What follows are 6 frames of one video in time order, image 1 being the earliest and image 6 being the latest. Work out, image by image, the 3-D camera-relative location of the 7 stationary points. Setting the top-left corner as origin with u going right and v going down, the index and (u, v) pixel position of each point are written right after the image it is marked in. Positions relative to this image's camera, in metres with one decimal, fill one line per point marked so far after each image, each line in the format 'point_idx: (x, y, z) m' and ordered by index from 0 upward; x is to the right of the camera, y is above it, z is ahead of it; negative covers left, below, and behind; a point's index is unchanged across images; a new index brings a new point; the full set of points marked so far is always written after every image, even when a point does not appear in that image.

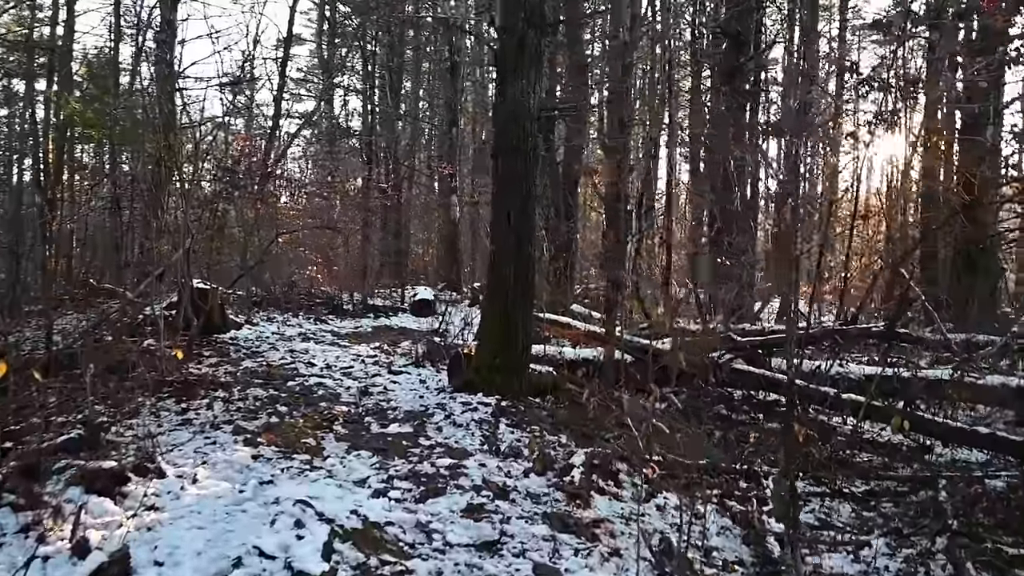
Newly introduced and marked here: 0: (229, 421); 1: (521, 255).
0: (-2.1, -1.0, +5.6) m
1: (+0.1, +0.3, +6.5) m
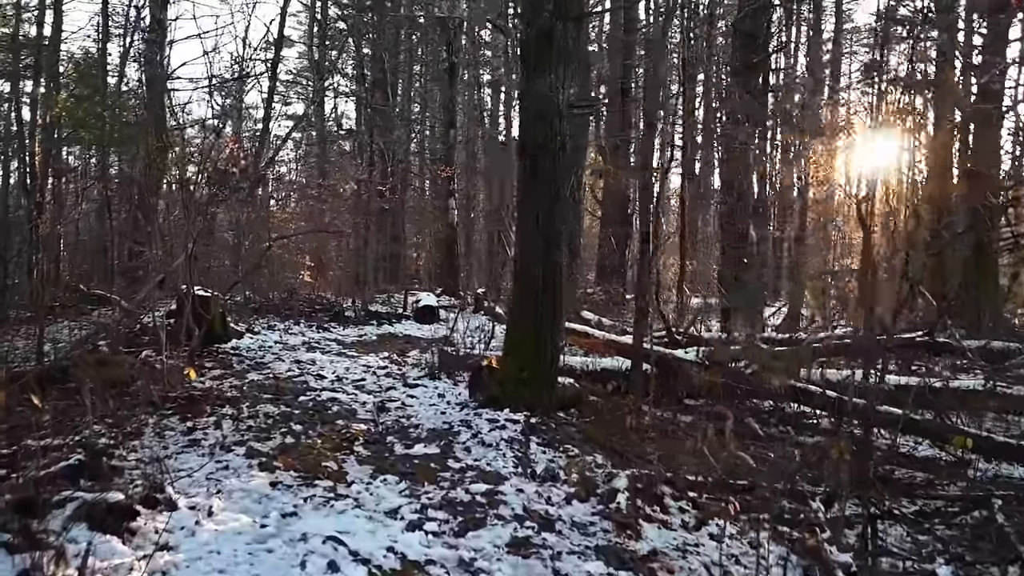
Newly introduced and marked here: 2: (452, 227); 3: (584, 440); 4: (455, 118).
0: (-1.9, -1.1, +5.1) m
1: (+0.3, +0.2, +6.1) m
2: (-1.5, +1.5, +17.9) m
3: (+0.6, -1.2, +5.9) m
4: (-1.5, +4.3, +18.8) m
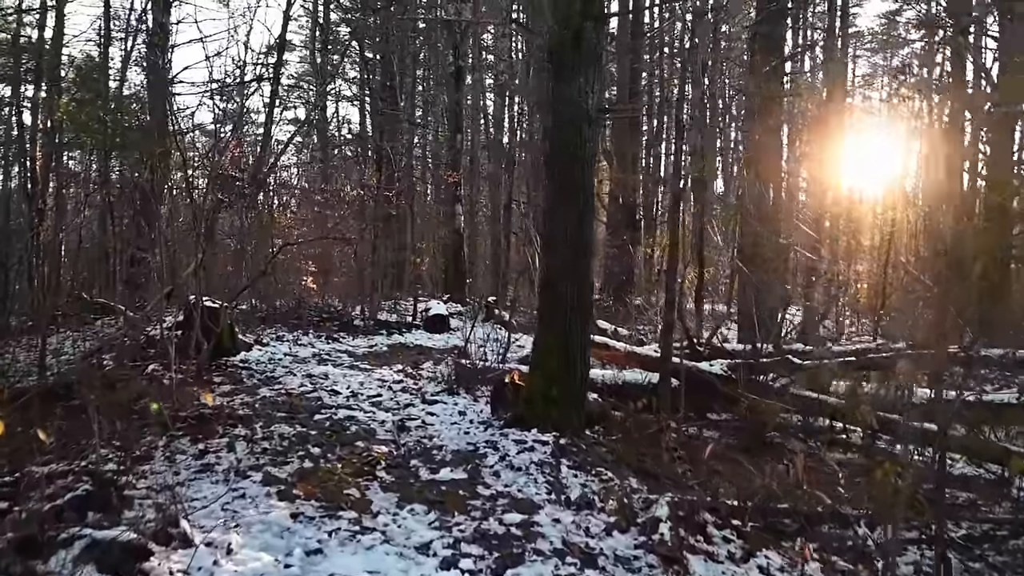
0: (-1.7, -1.2, +4.8) m
1: (+0.5, +0.1, +5.8) m
2: (-1.3, +1.3, +17.7) m
3: (+0.8, -1.3, +5.6) m
4: (-1.3, +4.2, +18.5) m
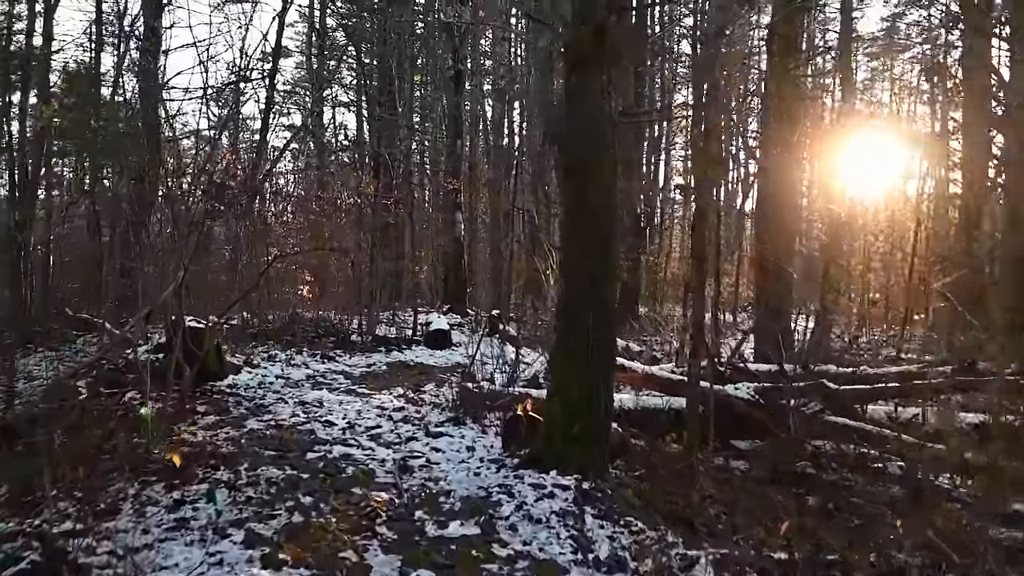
0: (-1.6, -1.3, +4.2) m
1: (+0.6, -0.1, +5.2) m
2: (-1.2, +1.0, +17.1) m
3: (+0.9, -1.5, +5.0) m
4: (-1.2, +3.9, +18.0) m
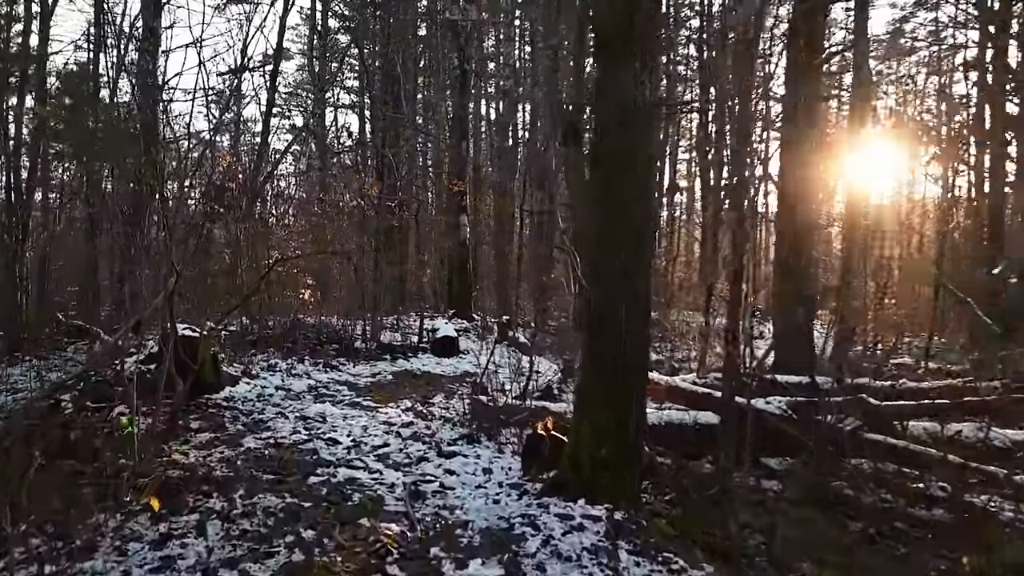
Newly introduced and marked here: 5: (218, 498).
0: (-1.4, -1.4, +3.7) m
1: (+0.8, -0.1, +4.7) m
2: (-1.0, +0.9, +16.6) m
3: (+1.0, -1.5, +4.5) m
4: (-1.0, +3.8, +17.5) m
5: (-1.8, -1.3, +4.6) m
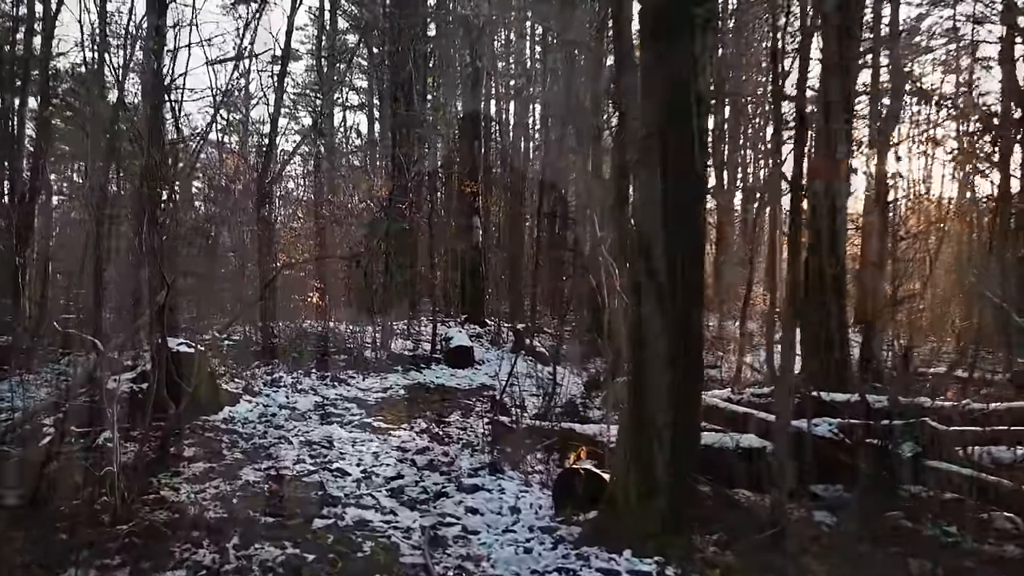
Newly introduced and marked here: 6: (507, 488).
0: (-1.2, -1.5, +3.1) m
1: (+1.0, -0.2, +4.1) m
2: (-0.7, +0.8, +16.0) m
3: (+1.2, -1.6, +3.9) m
4: (-0.7, +3.7, +16.9) m
5: (-1.6, -1.4, +4.0) m
6: (0.0, -1.4, +5.2) m
